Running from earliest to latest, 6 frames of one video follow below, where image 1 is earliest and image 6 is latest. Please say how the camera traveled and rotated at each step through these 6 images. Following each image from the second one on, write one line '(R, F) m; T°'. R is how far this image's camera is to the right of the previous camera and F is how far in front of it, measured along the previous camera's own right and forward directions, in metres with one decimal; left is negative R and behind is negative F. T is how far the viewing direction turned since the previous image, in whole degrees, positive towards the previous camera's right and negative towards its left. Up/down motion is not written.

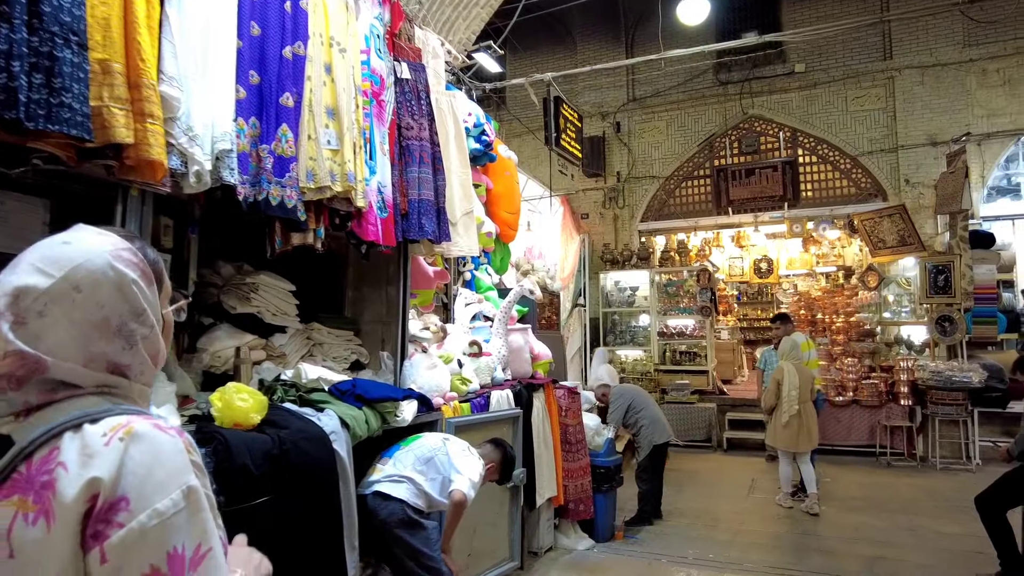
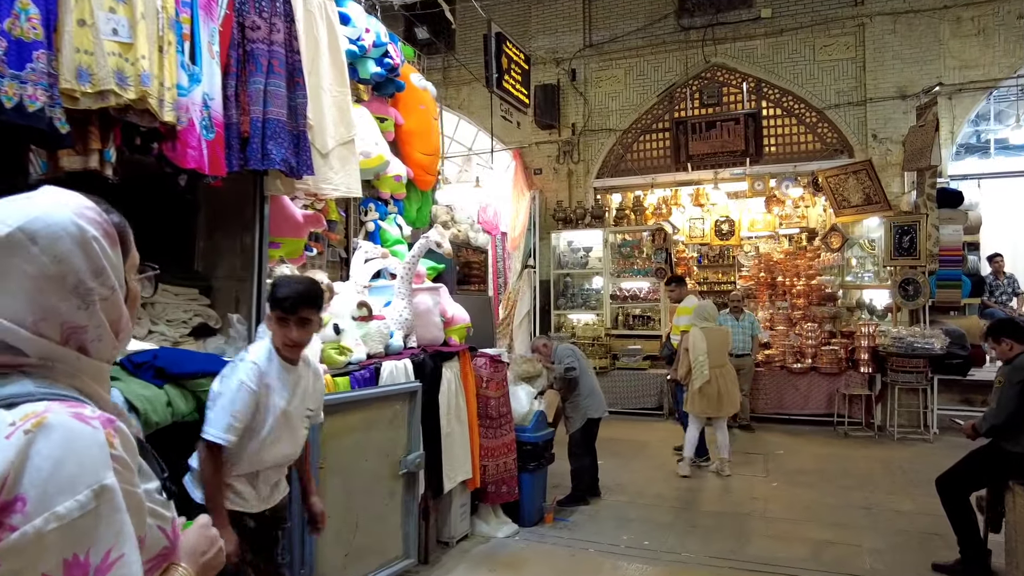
(+0.3, +0.5) m; +2°
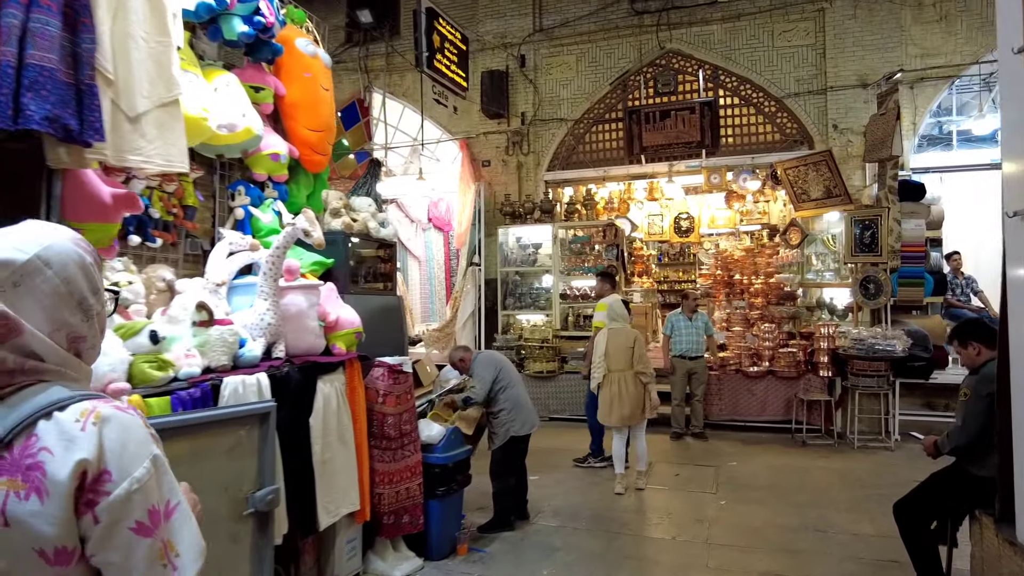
(+0.4, +0.5) m; +2°
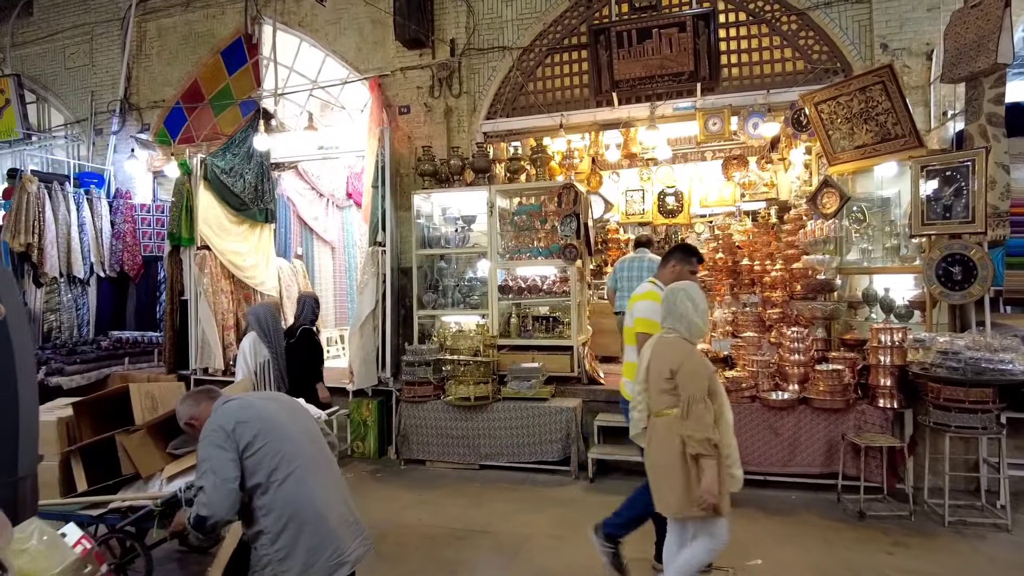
(+0.5, +2.1) m; +1°
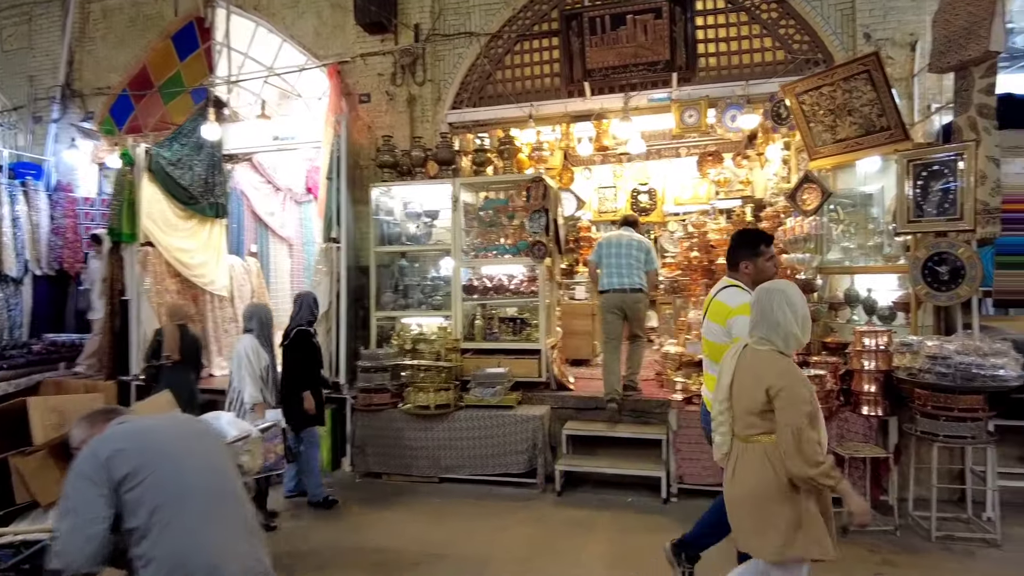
(+0.1, +0.3) m; +2°
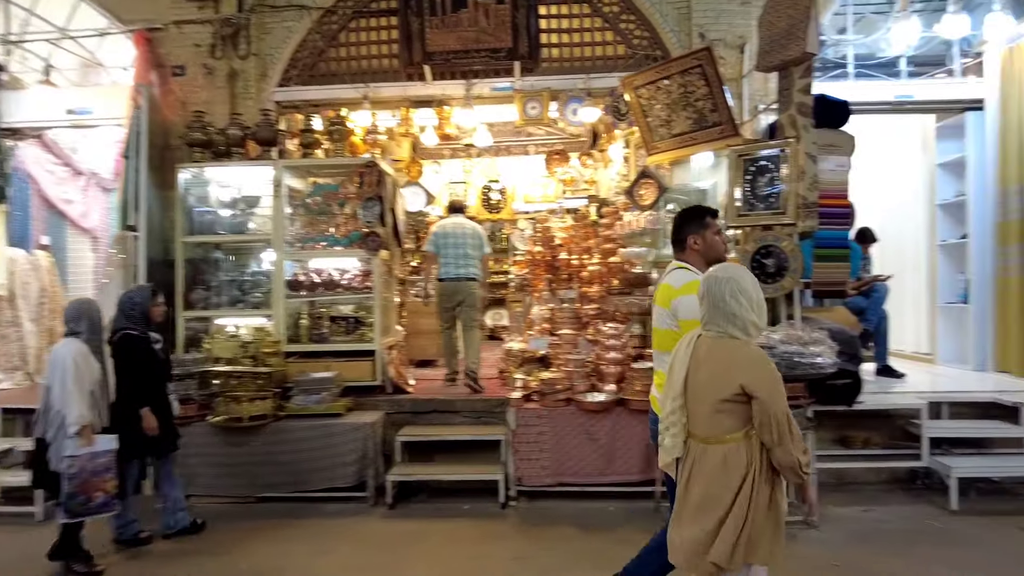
(+0.2, +0.3) m; +12°
